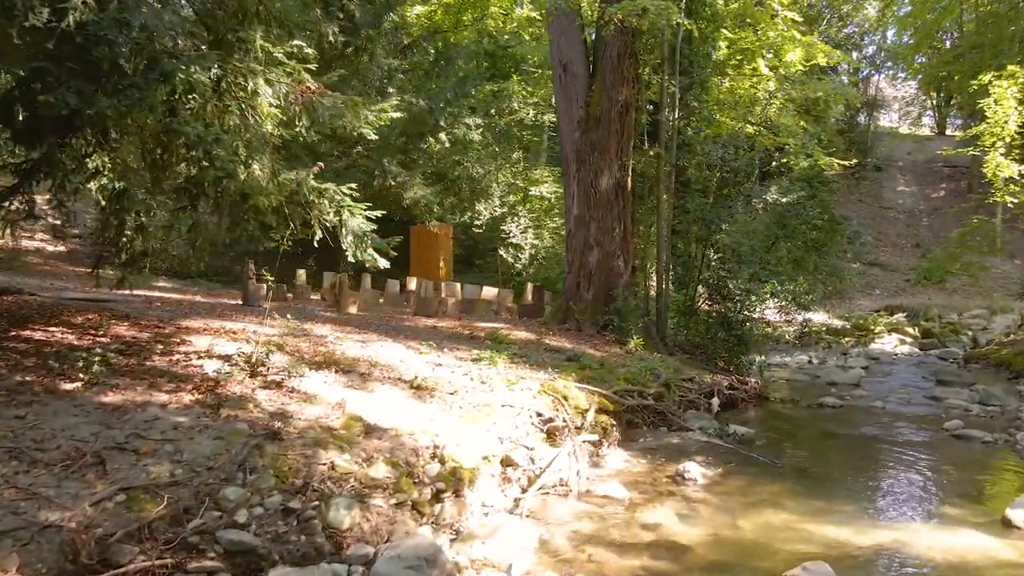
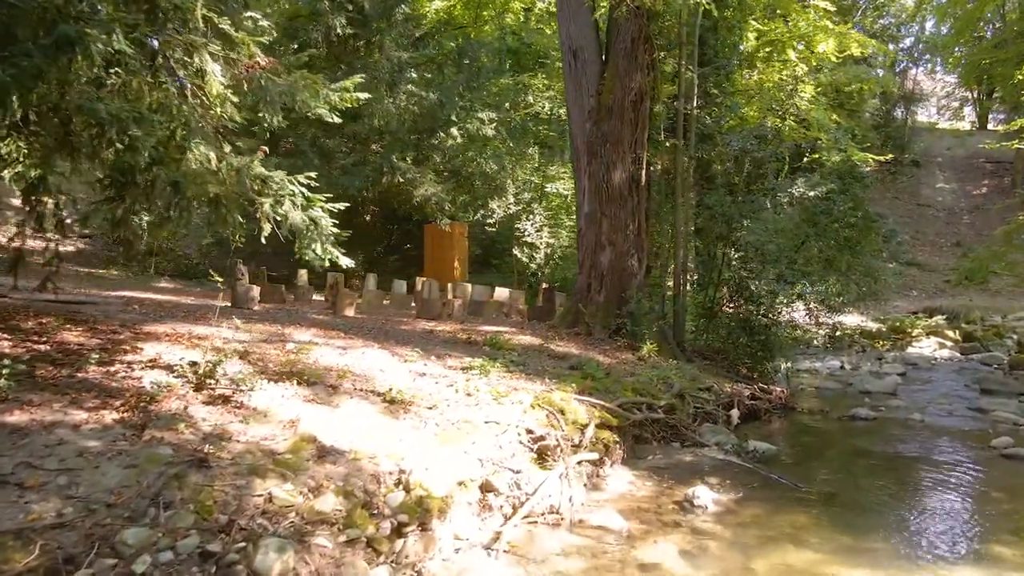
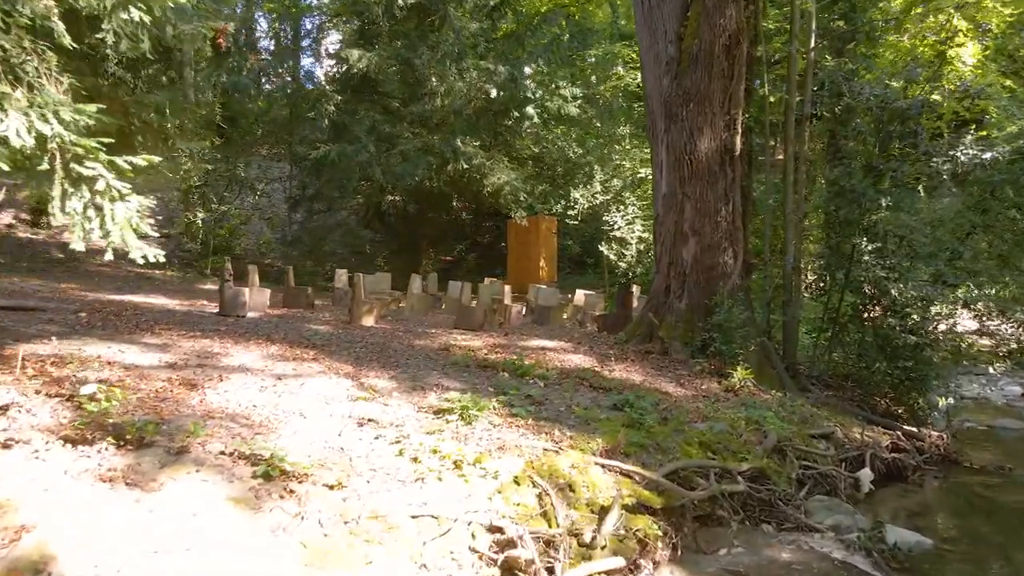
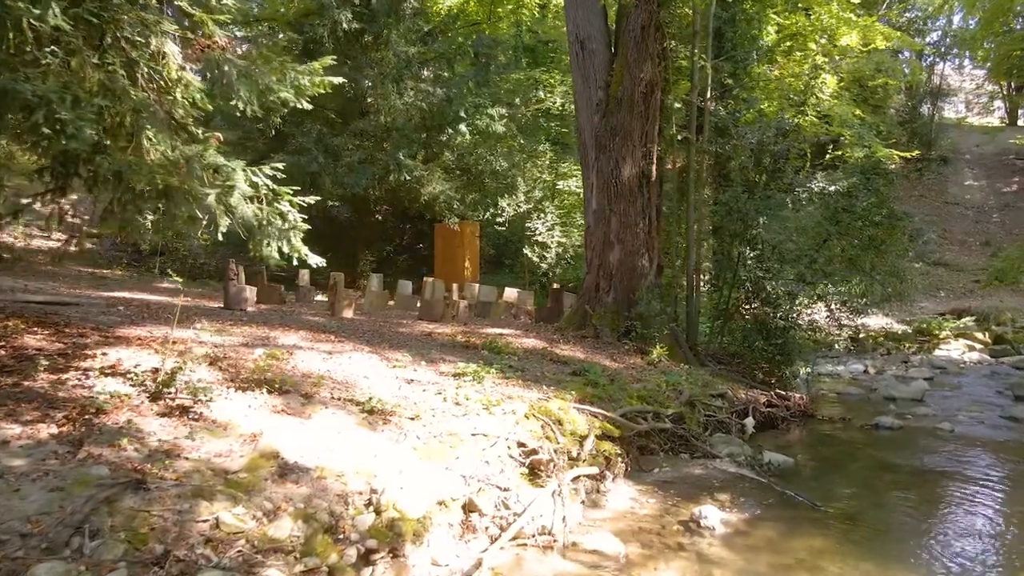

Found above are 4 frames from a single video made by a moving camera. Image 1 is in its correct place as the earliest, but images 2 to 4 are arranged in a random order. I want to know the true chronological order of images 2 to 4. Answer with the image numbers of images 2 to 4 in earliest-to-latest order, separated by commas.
2, 4, 3
